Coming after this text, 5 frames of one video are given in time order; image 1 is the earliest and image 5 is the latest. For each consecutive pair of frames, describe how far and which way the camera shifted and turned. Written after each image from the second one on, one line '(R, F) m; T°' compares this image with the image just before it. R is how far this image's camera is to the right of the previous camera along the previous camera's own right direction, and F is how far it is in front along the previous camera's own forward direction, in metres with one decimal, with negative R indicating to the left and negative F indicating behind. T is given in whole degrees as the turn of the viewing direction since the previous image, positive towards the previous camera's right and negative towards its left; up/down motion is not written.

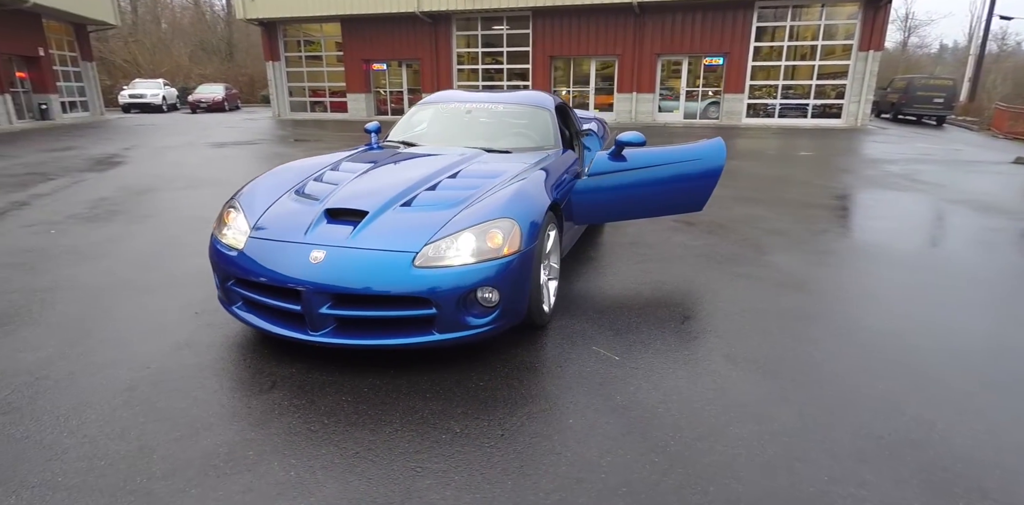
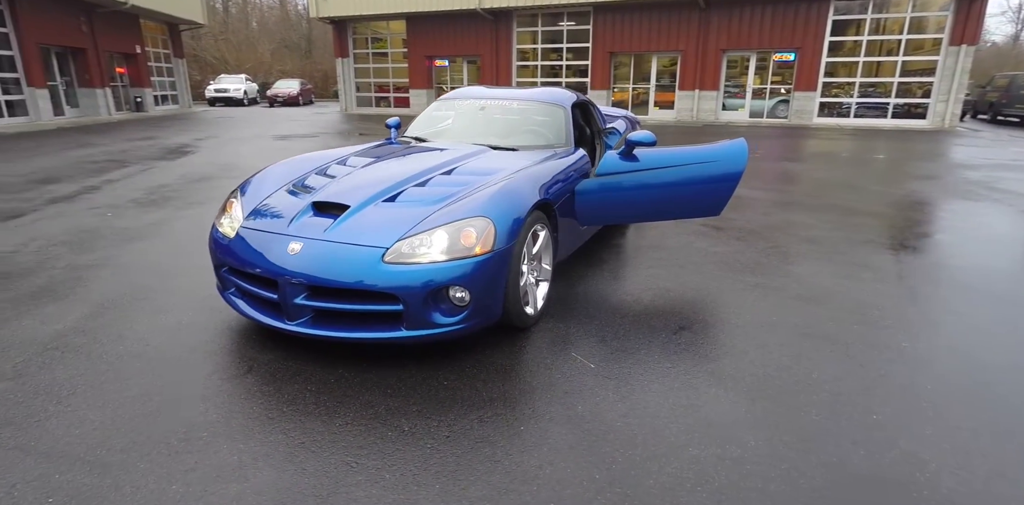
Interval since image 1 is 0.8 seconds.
(+0.5, +0.1) m; -7°
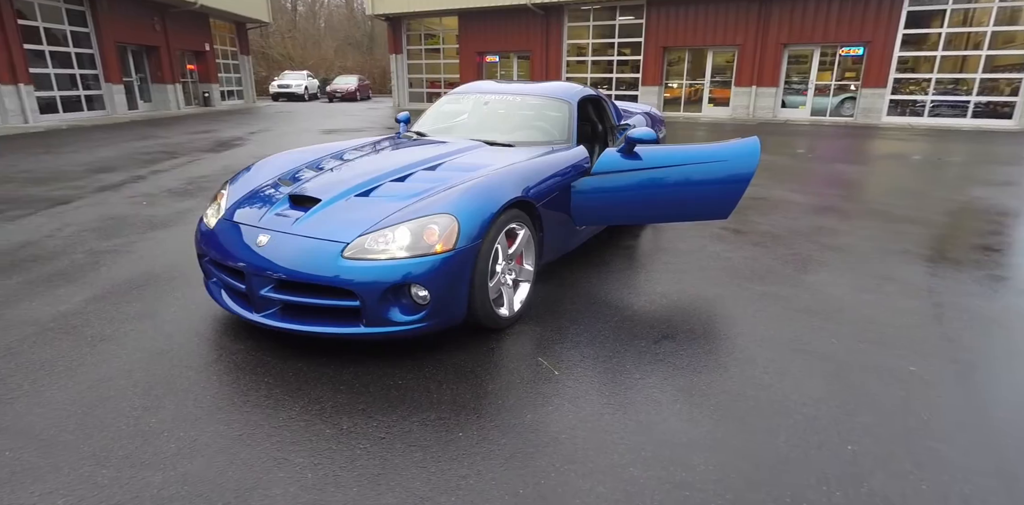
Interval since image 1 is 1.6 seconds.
(+0.5, +0.1) m; -6°
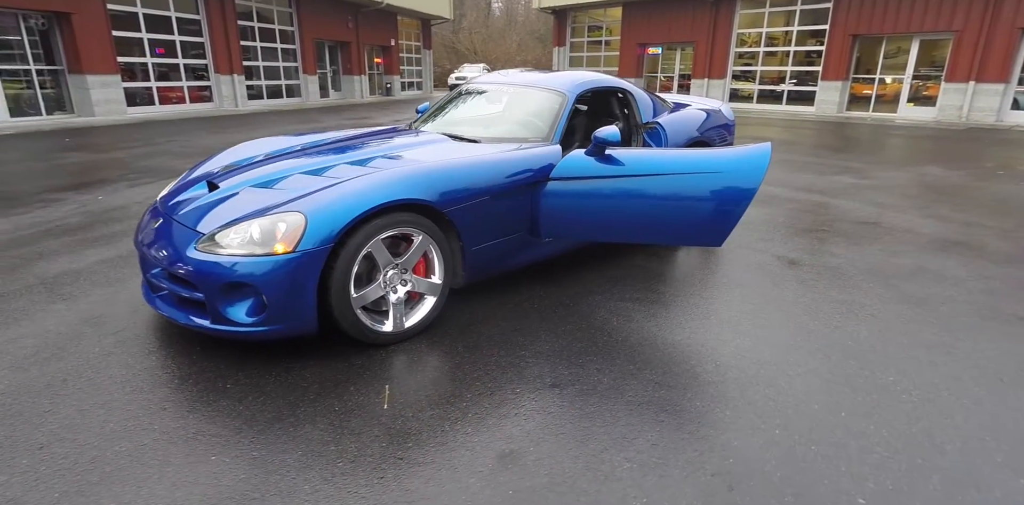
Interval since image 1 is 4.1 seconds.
(+1.4, +0.7) m; -19°
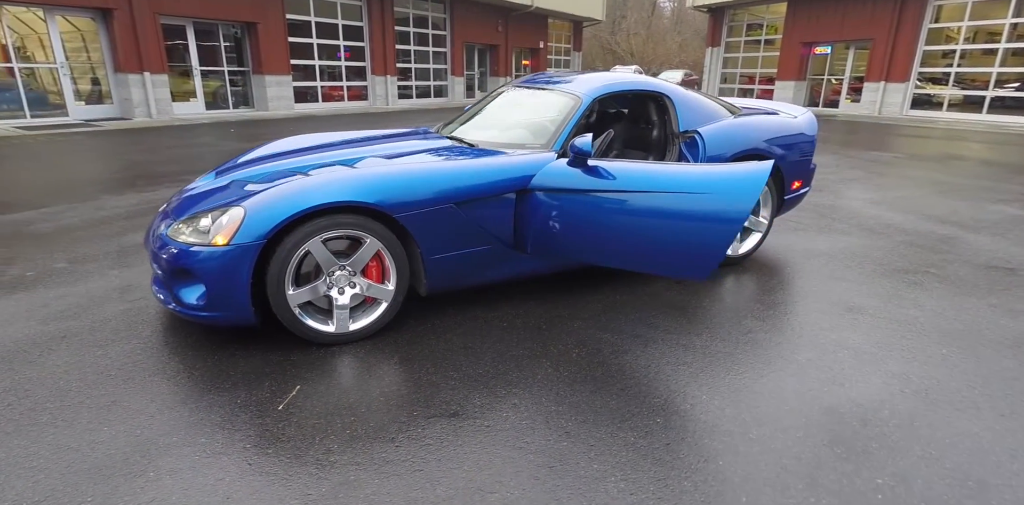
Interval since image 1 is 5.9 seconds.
(+0.9, +0.4) m; -16°
